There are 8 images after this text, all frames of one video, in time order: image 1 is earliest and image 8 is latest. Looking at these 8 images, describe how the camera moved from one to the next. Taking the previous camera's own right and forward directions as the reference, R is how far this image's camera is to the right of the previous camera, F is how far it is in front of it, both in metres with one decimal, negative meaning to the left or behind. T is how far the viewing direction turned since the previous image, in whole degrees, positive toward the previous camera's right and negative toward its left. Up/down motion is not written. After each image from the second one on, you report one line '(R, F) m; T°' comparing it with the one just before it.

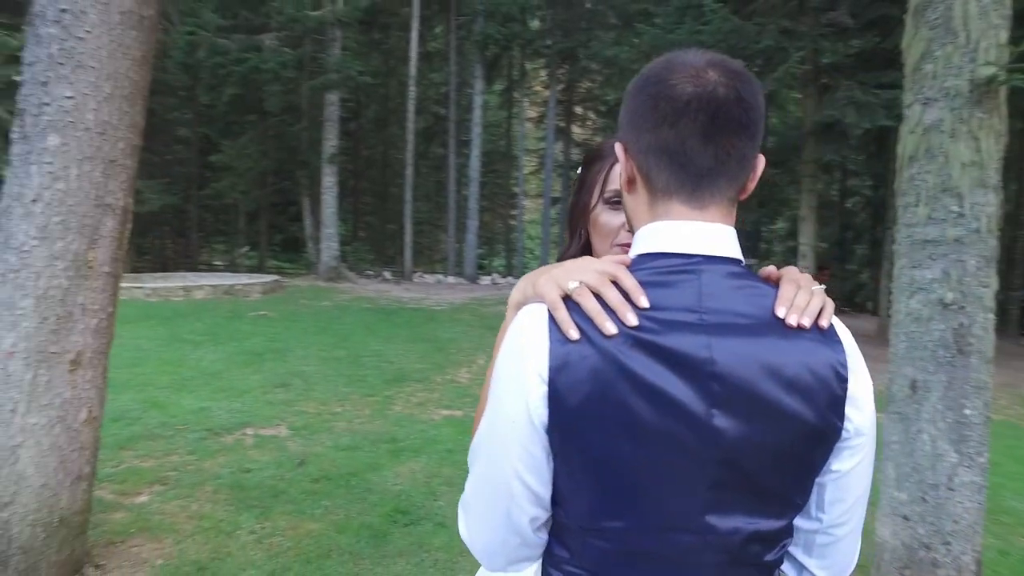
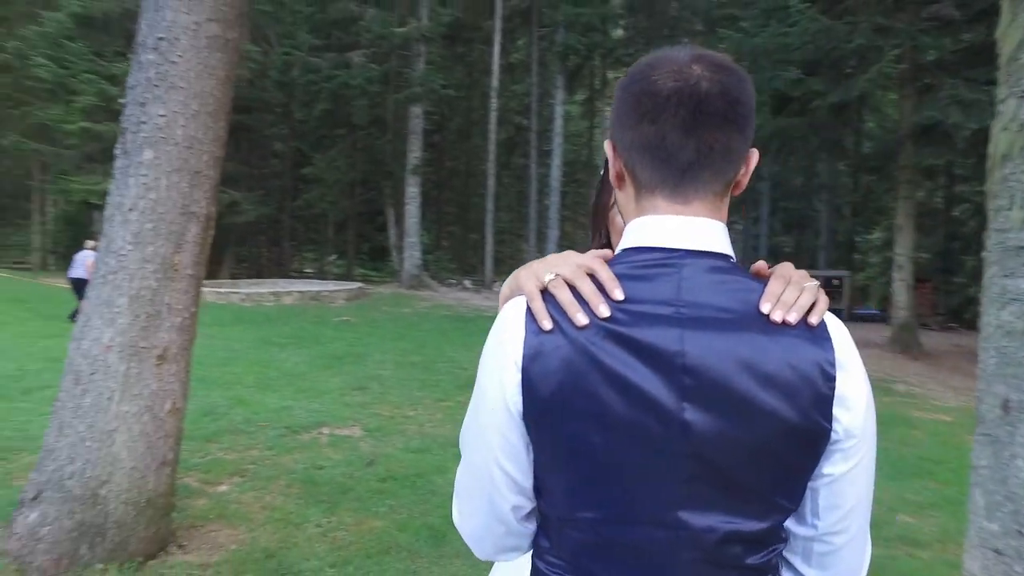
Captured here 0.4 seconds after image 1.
(+0.1, 0.0) m; -7°
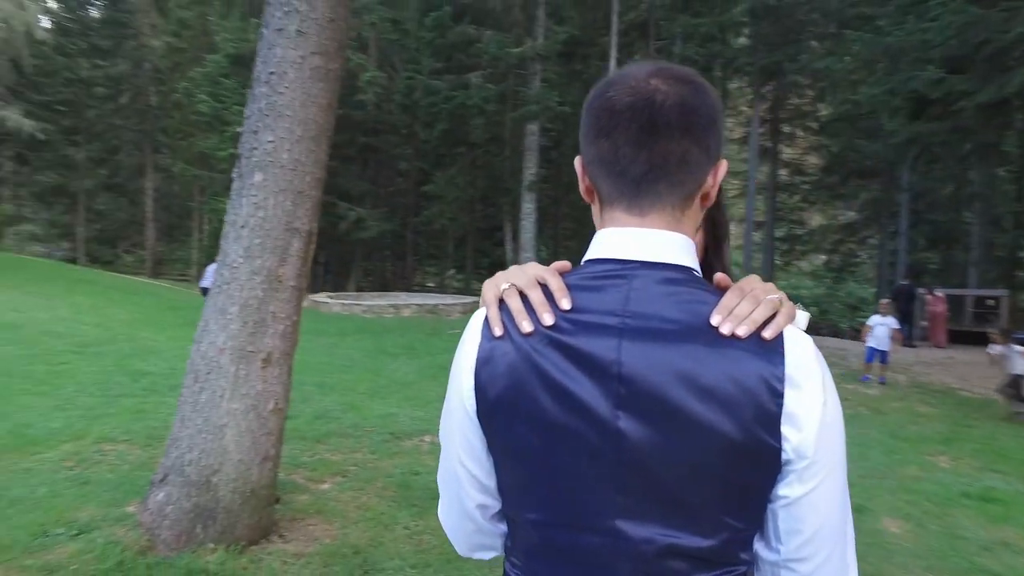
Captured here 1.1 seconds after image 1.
(+0.2, 0.0) m; -10°
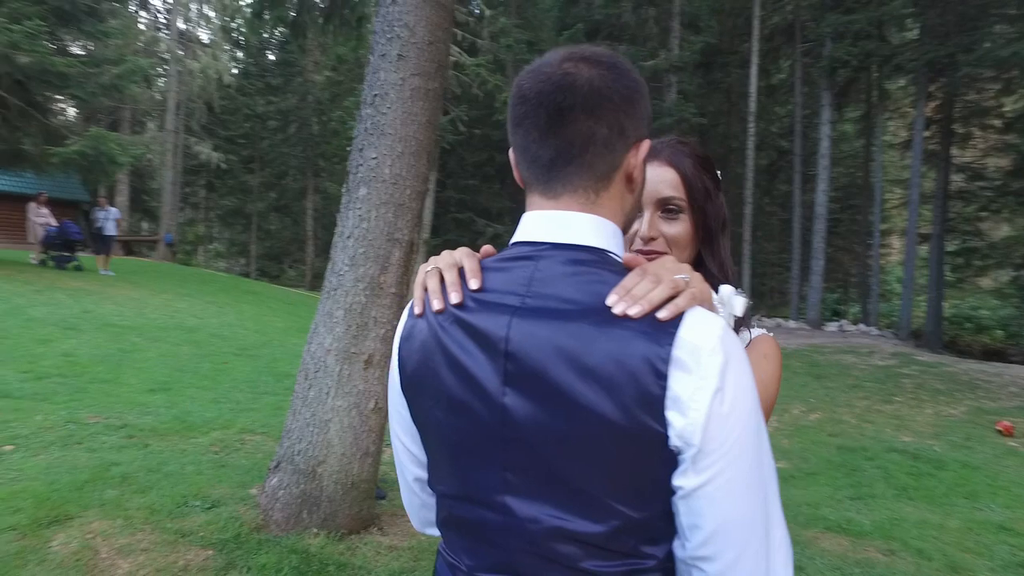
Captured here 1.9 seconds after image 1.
(+0.3, 0.0) m; -12°
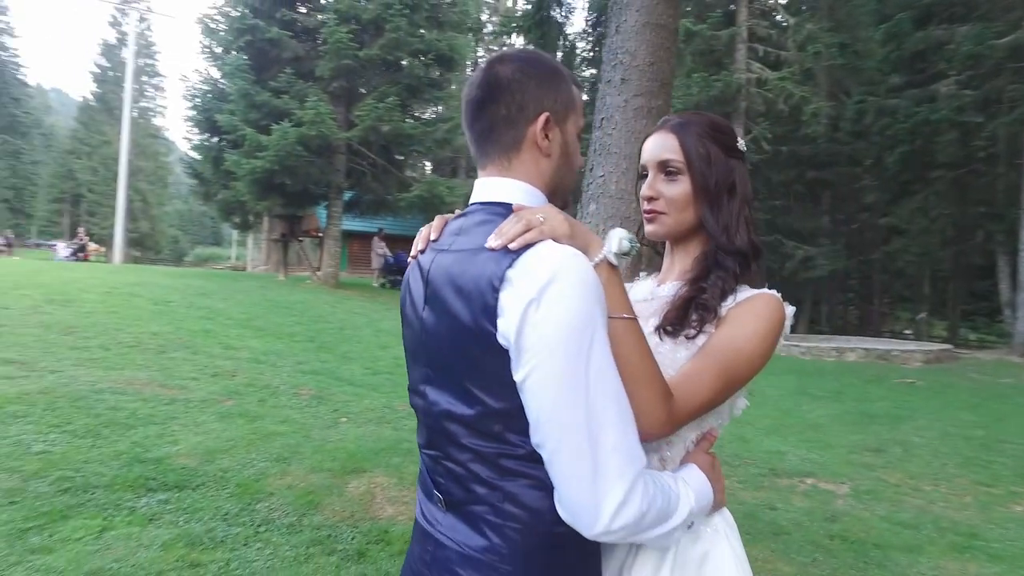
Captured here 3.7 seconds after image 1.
(+0.6, -0.1) m; -27°
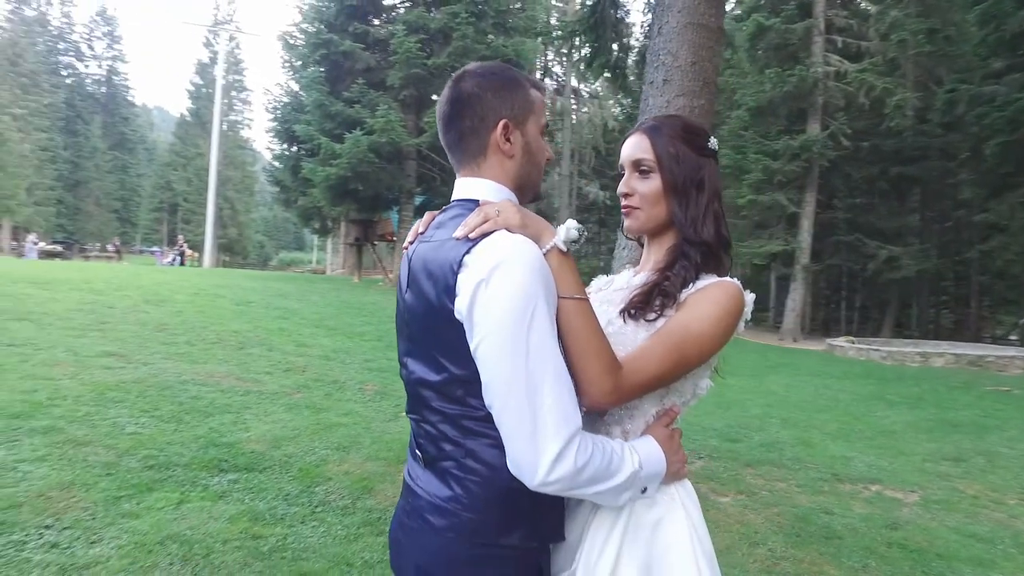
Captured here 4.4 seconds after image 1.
(+0.2, -0.1) m; -6°
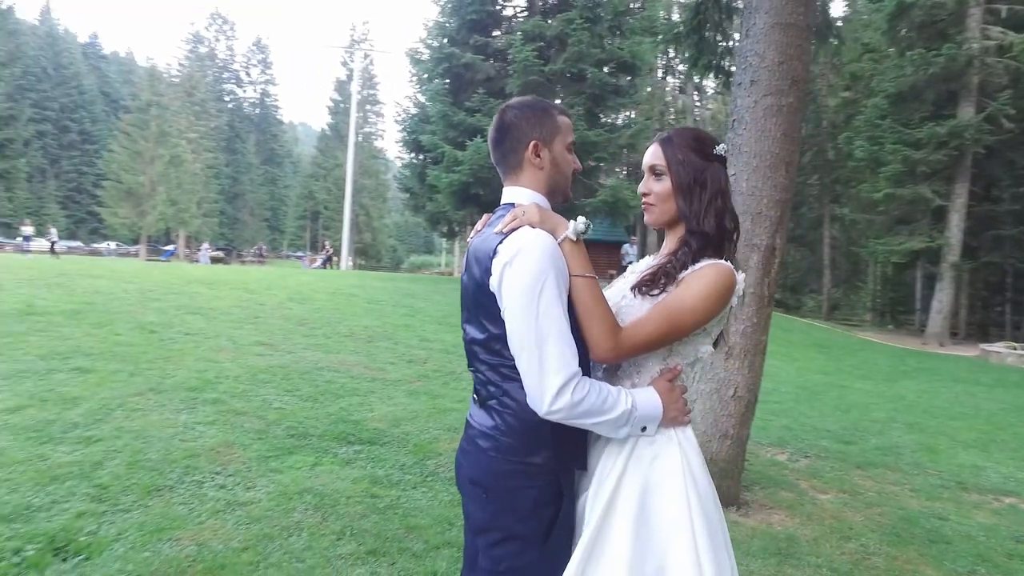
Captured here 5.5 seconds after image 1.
(+0.2, -0.4) m; -11°
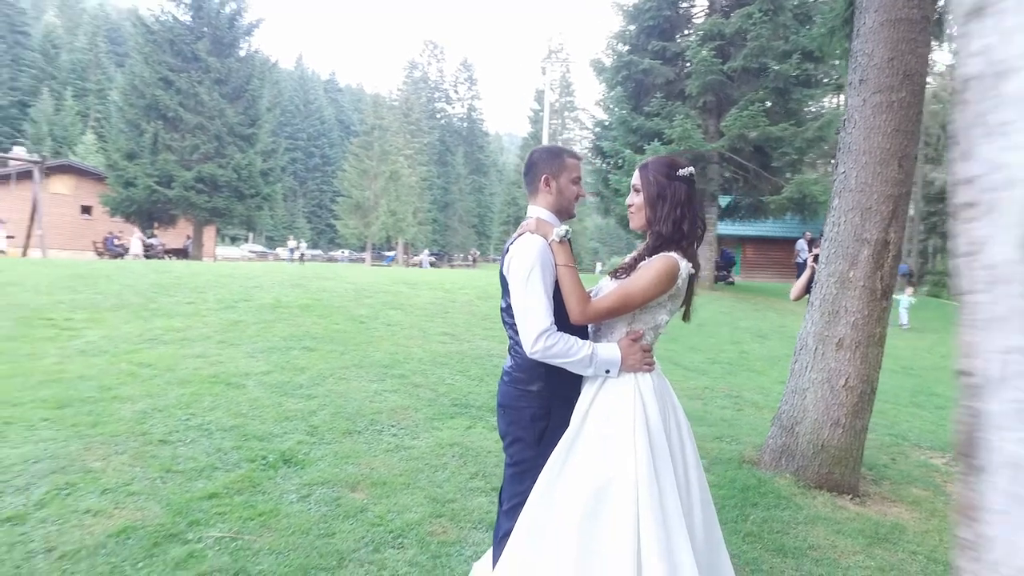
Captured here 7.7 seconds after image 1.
(+0.7, -0.7) m; -18°
